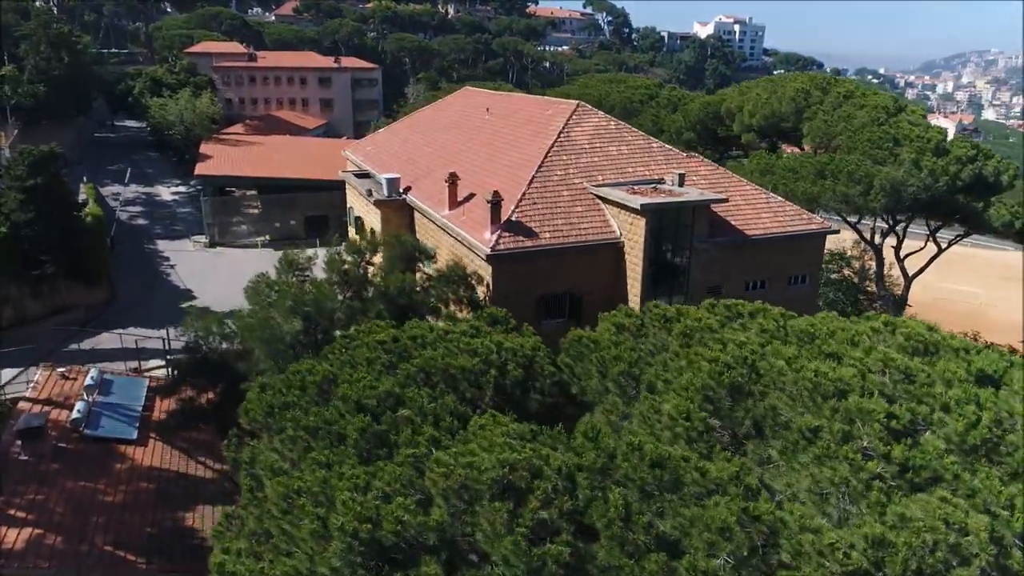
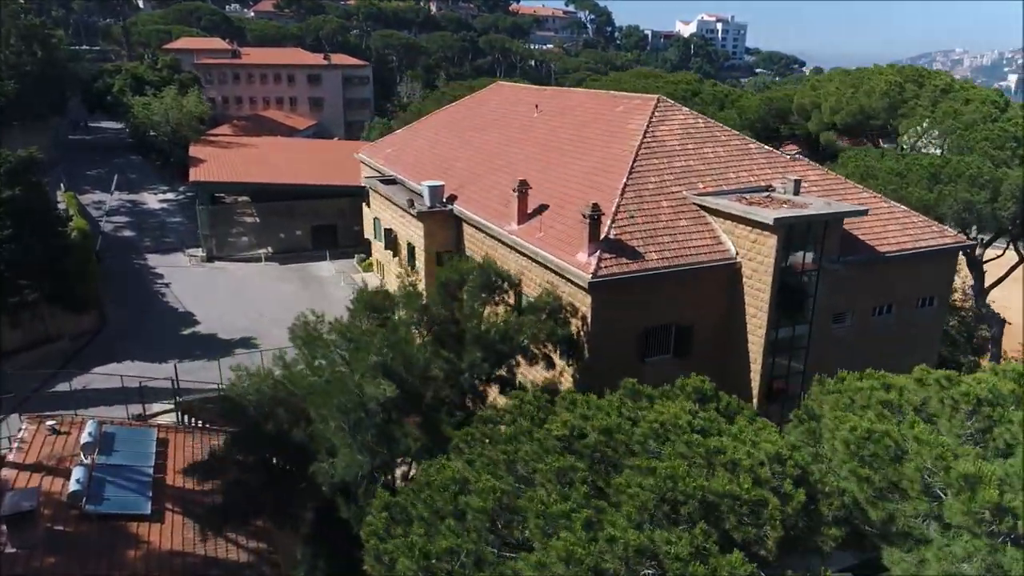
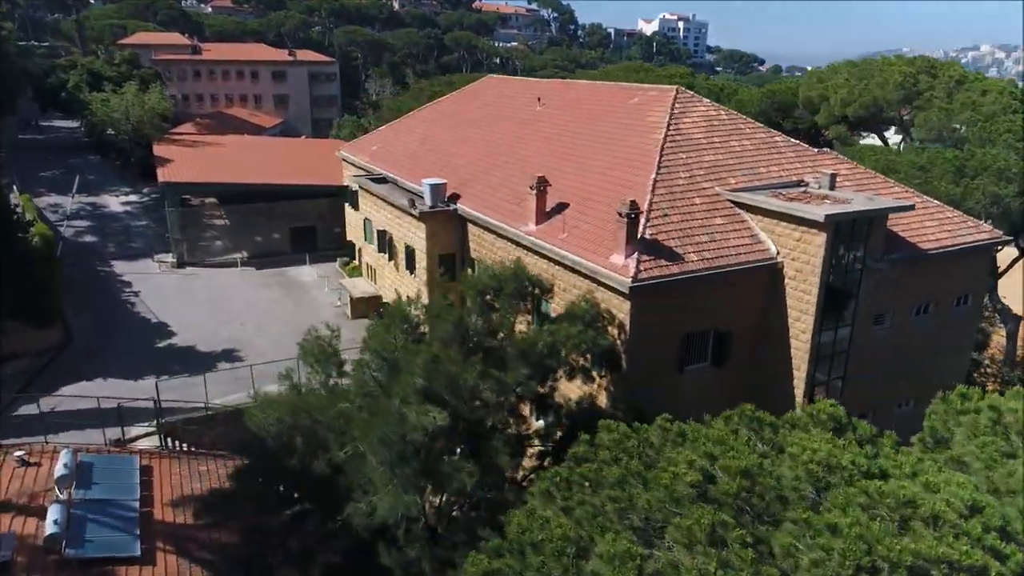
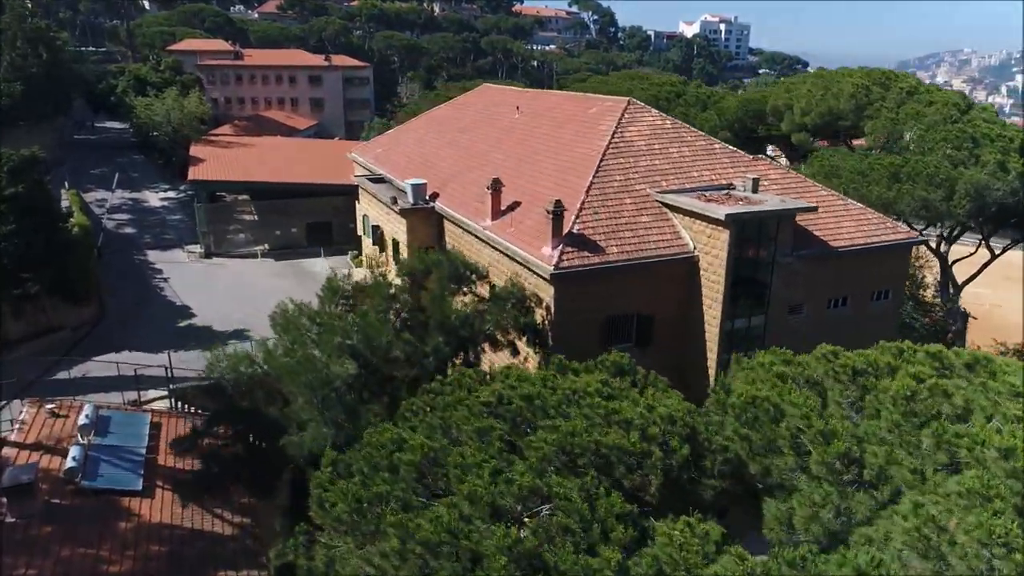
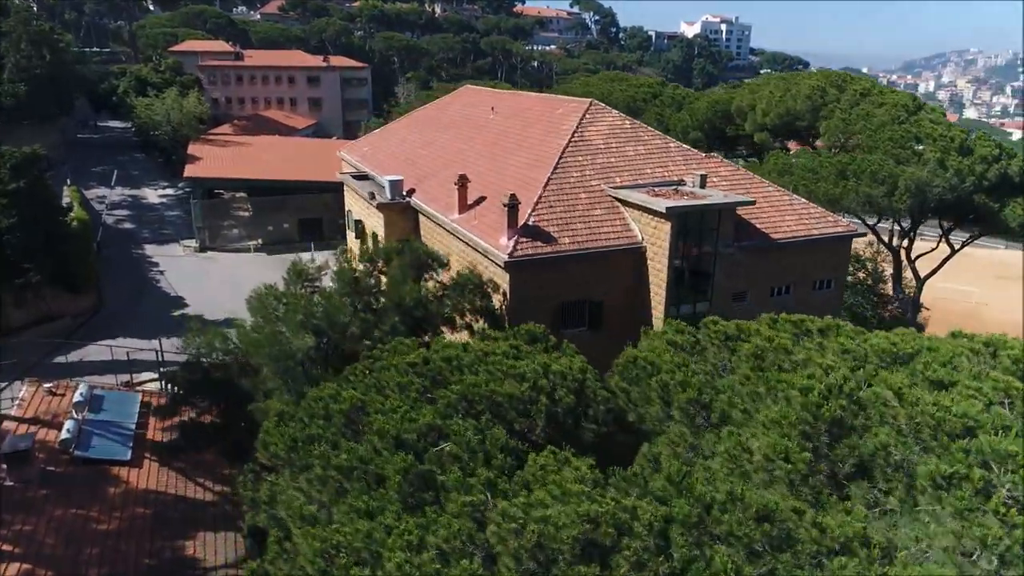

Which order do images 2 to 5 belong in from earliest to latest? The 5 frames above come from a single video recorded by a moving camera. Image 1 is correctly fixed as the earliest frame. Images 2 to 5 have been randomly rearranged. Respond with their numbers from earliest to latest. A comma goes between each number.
5, 4, 2, 3
